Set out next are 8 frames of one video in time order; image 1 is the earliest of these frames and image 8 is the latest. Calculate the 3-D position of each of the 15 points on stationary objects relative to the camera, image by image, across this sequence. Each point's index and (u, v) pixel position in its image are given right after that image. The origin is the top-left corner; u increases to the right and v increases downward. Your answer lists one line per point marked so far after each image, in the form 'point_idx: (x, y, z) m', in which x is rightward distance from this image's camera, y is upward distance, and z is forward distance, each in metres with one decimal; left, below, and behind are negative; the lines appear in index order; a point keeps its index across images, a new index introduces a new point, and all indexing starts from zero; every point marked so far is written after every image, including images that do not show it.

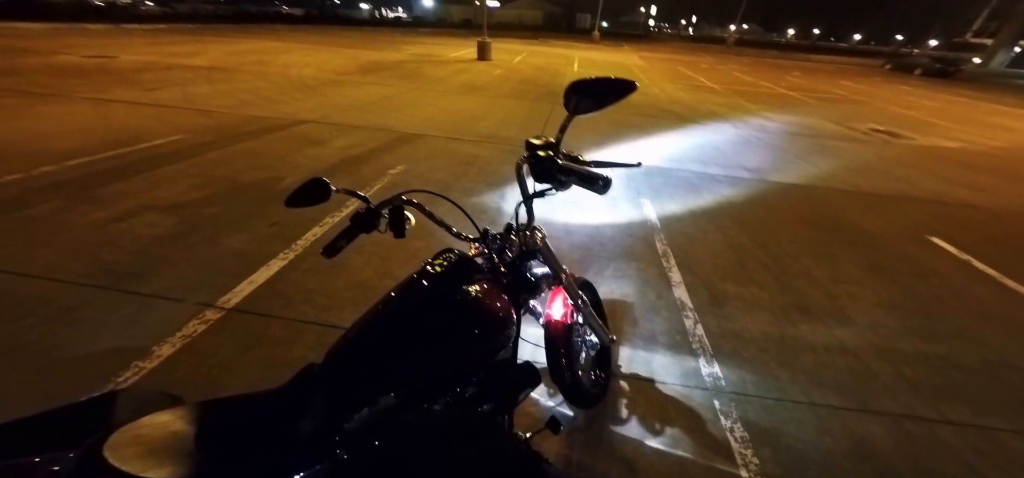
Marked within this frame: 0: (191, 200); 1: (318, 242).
0: (-3.6, +0.6, +4.2) m
1: (-1.7, 0.0, +3.4) m
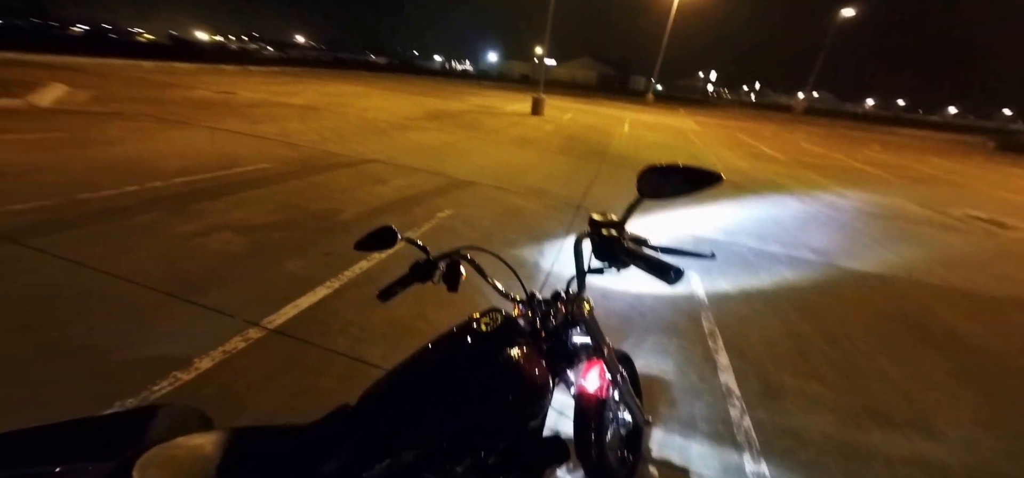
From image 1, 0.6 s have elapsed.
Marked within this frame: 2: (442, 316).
0: (-3.2, +0.3, +4.6) m
1: (-1.4, -0.4, +3.6) m
2: (-0.6, -0.7, +3.1) m
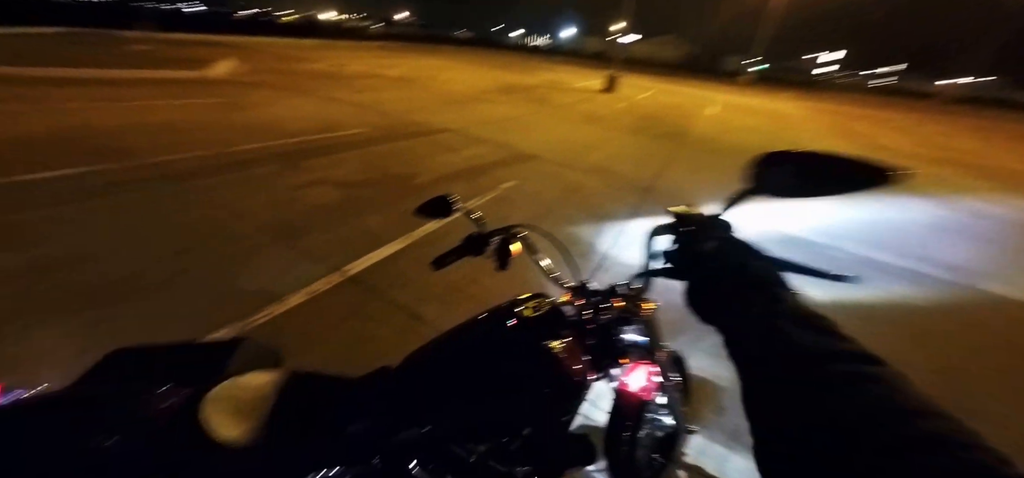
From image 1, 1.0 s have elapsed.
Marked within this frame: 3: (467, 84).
0: (-2.3, +1.0, +5.2) m
1: (-0.9, 0.0, +3.9) m
2: (-0.2, -0.4, +3.4) m
3: (-1.6, +5.3, +12.7) m
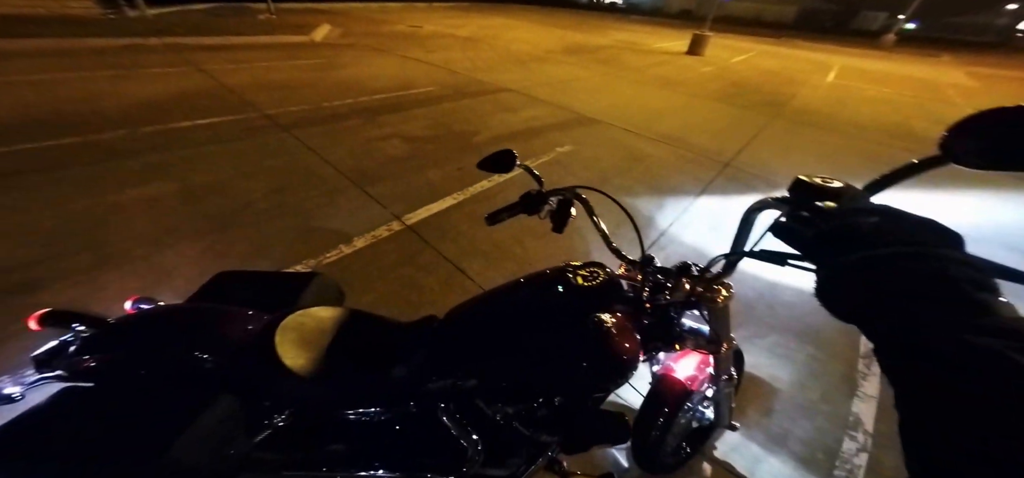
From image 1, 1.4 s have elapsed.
0: (-1.5, +1.6, +5.6) m
1: (-0.3, +0.5, +4.2) m
2: (+0.2, 0.0, +3.5) m
3: (+0.7, +6.5, +12.4) m
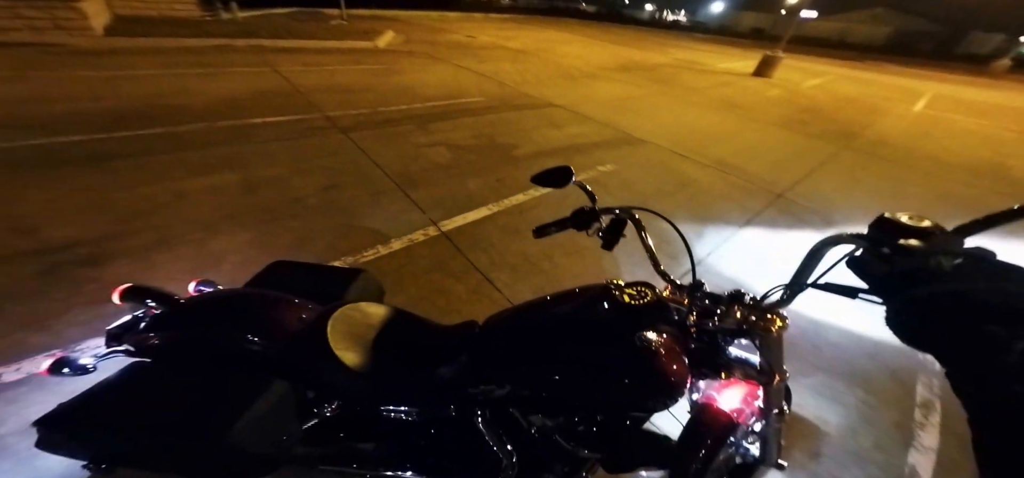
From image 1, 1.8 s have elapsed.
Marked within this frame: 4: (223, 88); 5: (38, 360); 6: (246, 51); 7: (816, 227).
0: (-0.8, +1.6, +5.8) m
1: (+0.1, +0.4, +4.2) m
2: (+0.5, -0.2, +3.5) m
3: (+2.5, +6.0, +12.4) m
4: (-5.1, +2.6, +6.5) m
5: (-2.5, -0.6, +2.0) m
6: (-6.8, +4.7, +9.5) m
7: (+3.7, +0.2, +4.6) m
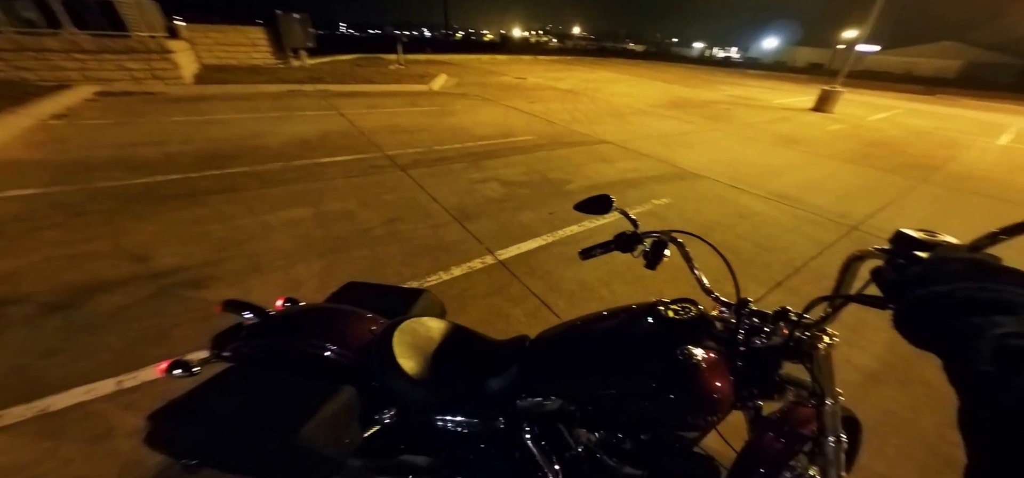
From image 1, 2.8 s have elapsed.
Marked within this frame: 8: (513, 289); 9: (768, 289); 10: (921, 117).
0: (0.0, +1.0, +5.9) m
1: (+0.7, 0.0, +4.2) m
2: (+1.0, -0.5, +3.4) m
3: (+4.1, +4.8, +12.6) m
4: (-4.2, +2.1, +7.2) m
5: (-2.1, -0.7, +2.2) m
6: (-5.6, +4.0, +10.5) m
7: (+4.3, -0.3, +4.2) m
8: (0.0, -0.5, +3.3) m
9: (+2.5, -0.5, +3.6) m
10: (+13.3, +4.0, +12.3) m
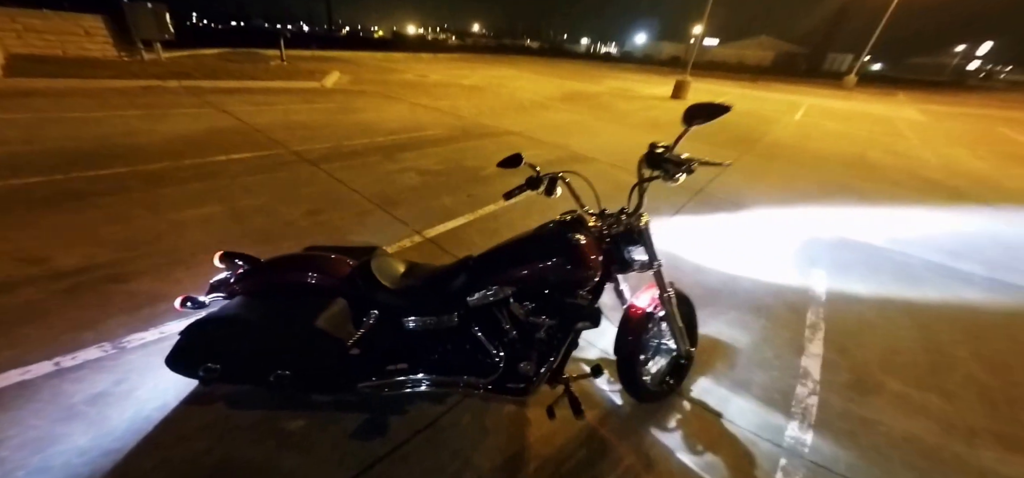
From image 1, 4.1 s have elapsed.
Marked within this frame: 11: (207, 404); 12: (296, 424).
0: (-1.4, +1.3, +6.3) m
1: (-0.3, +0.3, +4.8) m
2: (+0.3, -0.2, +4.1) m
3: (+0.7, +5.4, +13.6) m
4: (-5.9, +1.9, +6.6) m
5: (-2.5, -0.7, +2.2) m
6: (-8.1, +3.7, +9.5) m
7: (+3.3, +0.3, +5.5) m
8: (-0.7, -0.3, +3.7) m
9: (+1.6, 0.0, +4.6) m
10: (+9.9, +5.6, +15.3) m
11: (-1.6, -0.9, +2.0) m
12: (-1.1, -1.0, +2.0) m
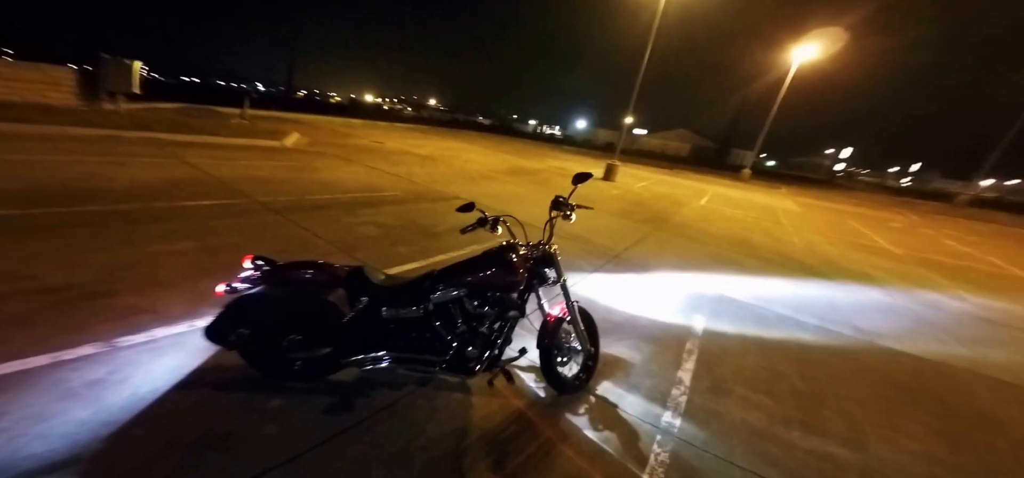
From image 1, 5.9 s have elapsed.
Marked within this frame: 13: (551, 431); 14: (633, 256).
0: (-2.5, +0.4, +7.0) m
1: (-1.1, -0.3, +5.5) m
2: (-0.5, -0.7, +4.8) m
3: (-1.3, +3.1, +15.2) m
4: (-6.9, +1.2, +6.9) m
5: (-3.0, -0.8, +2.5) m
6: (-9.5, +2.4, +9.7) m
7: (+2.3, -0.6, +6.8) m
8: (-1.4, -0.7, +4.3) m
9: (+0.8, -0.7, +5.5) m
10: (+7.6, +2.6, +18.1) m
11: (-2.1, -1.0, +2.4) m
12: (-1.6, -1.1, +2.4) m
13: (+0.2, -1.4, +2.7) m
14: (+2.5, -0.3, +7.6) m
